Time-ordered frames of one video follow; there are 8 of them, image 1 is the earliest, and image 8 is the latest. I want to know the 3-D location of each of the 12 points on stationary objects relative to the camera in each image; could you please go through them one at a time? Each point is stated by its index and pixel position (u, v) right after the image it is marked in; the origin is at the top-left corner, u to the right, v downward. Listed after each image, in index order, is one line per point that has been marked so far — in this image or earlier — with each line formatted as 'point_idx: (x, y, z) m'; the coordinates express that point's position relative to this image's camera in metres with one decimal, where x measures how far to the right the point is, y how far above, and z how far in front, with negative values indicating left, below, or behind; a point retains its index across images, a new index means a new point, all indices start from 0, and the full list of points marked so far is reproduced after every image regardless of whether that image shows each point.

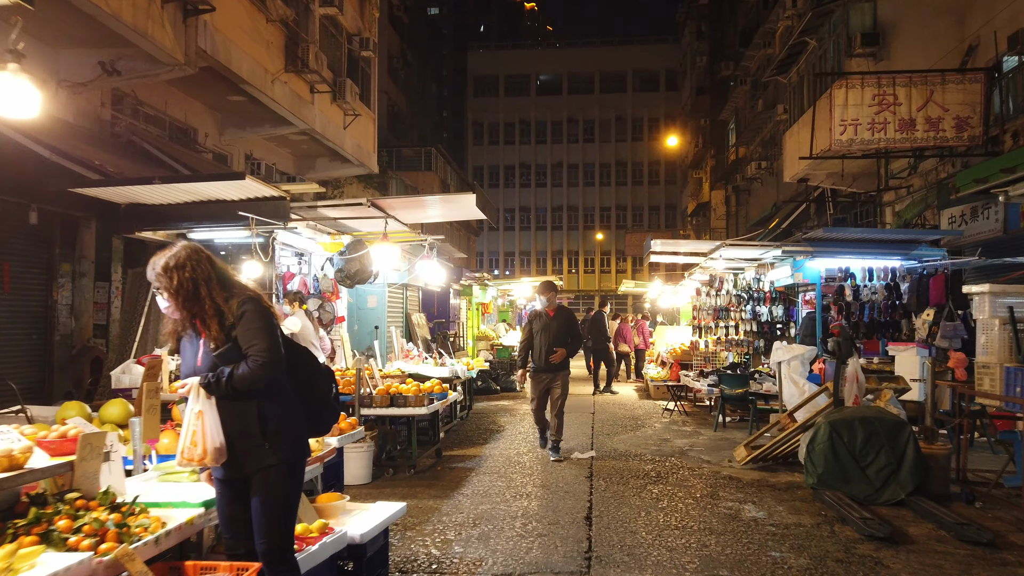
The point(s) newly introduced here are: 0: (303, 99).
0: (-4.2, +3.8, +16.1) m
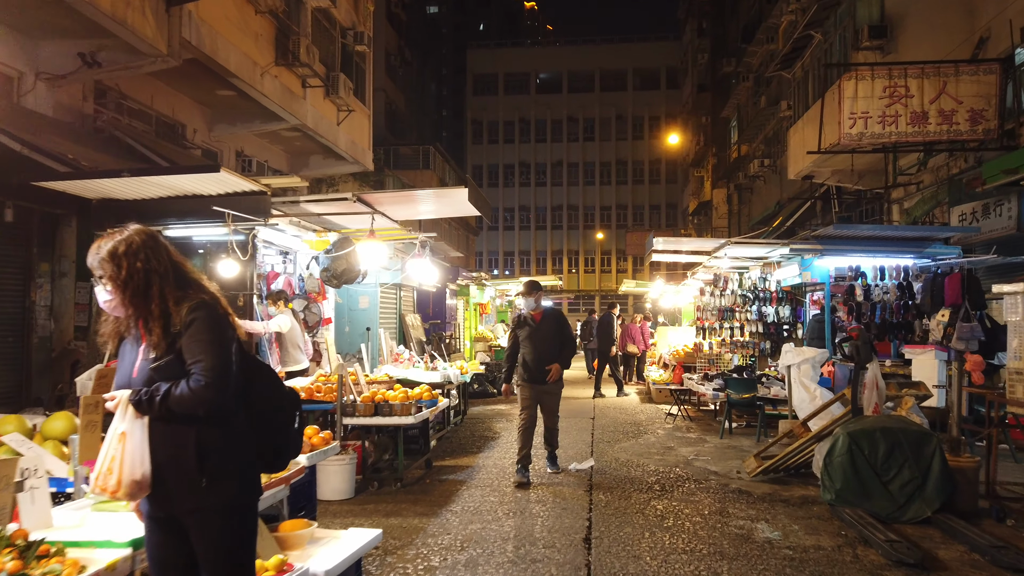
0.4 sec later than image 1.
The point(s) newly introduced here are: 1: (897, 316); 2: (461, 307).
0: (-4.3, +3.8, +15.7) m
1: (+5.2, -0.4, +10.8) m
2: (-1.2, -0.4, +18.8) m
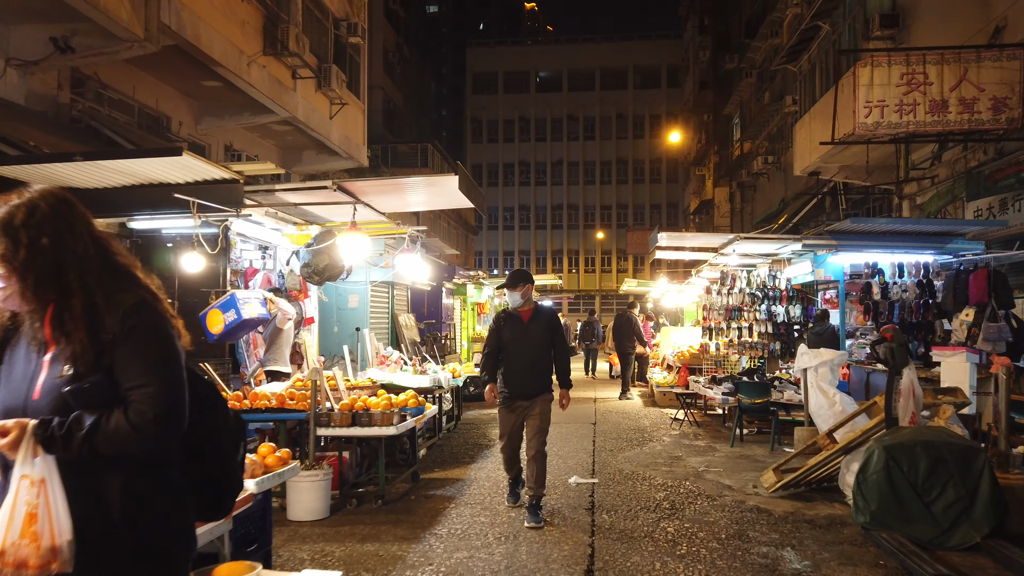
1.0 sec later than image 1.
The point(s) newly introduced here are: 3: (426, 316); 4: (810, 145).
0: (-4.3, +3.8, +15.1) m
1: (+5.1, -0.3, +10.1) m
2: (-1.2, -0.4, +18.2) m
3: (-1.6, -0.5, +15.2) m
4: (+6.6, +3.2, +18.0) m
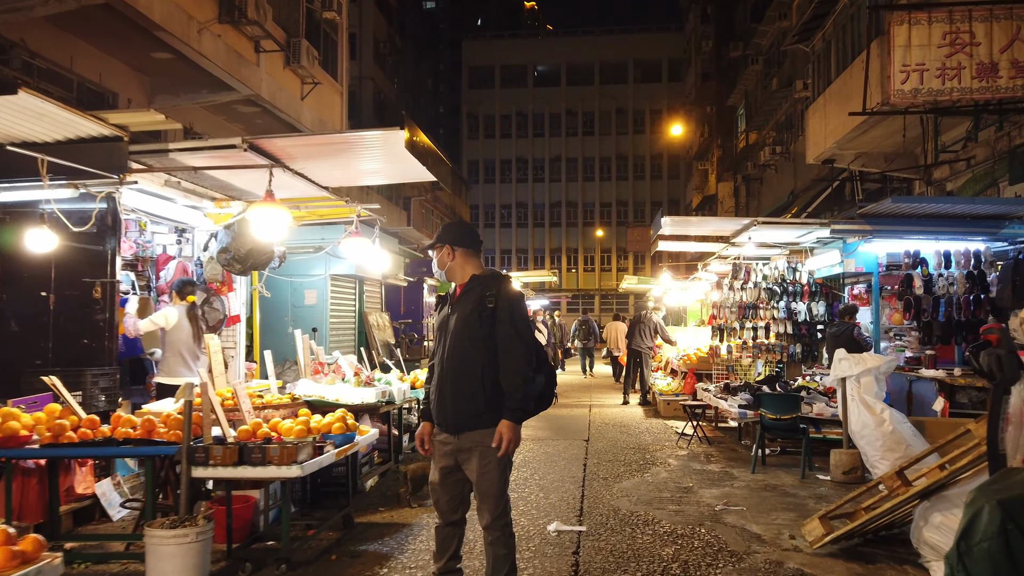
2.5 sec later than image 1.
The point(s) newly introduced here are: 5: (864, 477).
0: (-4.5, +3.9, +13.6) m
1: (+4.9, -0.3, +8.7) m
2: (-1.5, -0.3, +16.7) m
3: (-1.9, -0.5, +13.8) m
4: (+6.4, +3.2, +16.5) m
5: (+2.8, -1.5, +6.4) m
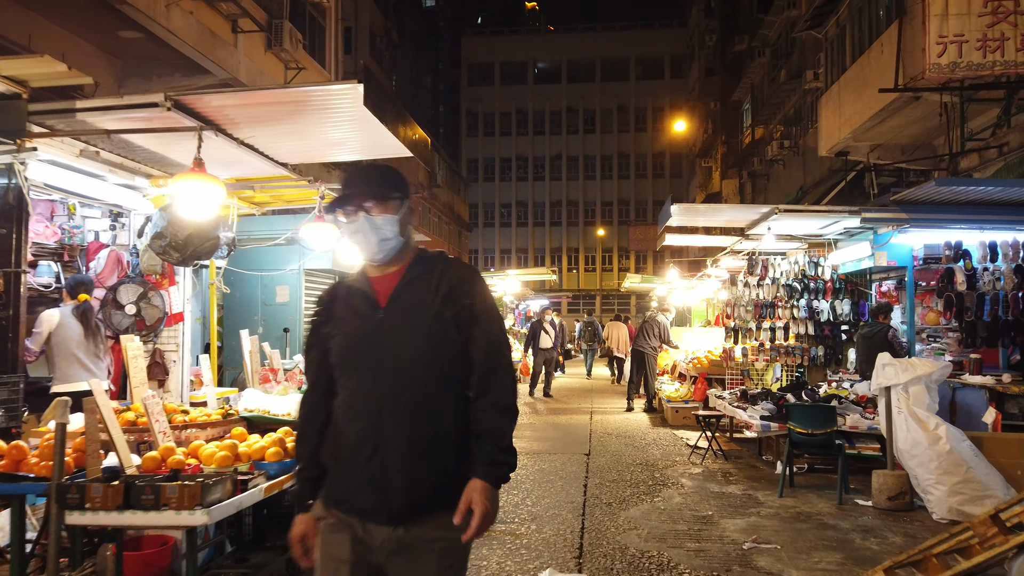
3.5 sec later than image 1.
0: (-4.6, +3.9, +12.6) m
1: (+4.8, -0.2, +7.7) m
2: (-1.5, -0.3, +15.7) m
3: (-1.9, -0.4, +12.8) m
4: (+6.3, +3.3, +15.6) m
5: (+2.7, -1.5, +5.4) m
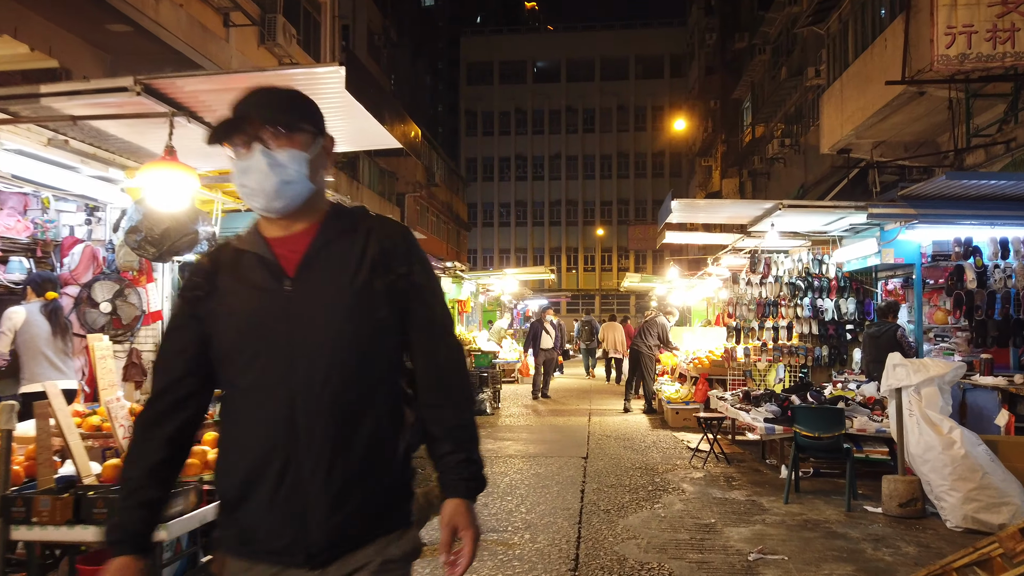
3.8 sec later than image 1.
0: (-4.7, +4.0, +12.4) m
1: (+4.8, -0.2, +7.5) m
2: (-1.6, -0.3, +15.5) m
3: (-2.0, -0.4, +12.6) m
4: (+6.3, +3.3, +15.3) m
5: (+2.7, -1.4, +5.2) m
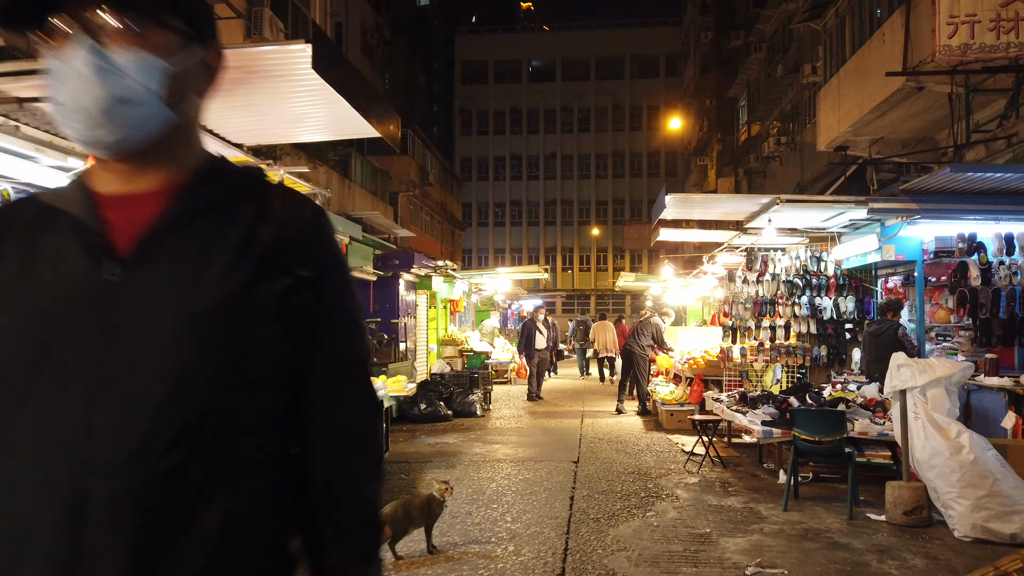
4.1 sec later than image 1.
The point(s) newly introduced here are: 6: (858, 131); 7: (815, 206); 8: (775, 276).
0: (-4.8, +4.0, +12.1) m
1: (+4.7, -0.2, +7.2) m
2: (-1.7, -0.3, +15.2) m
3: (-2.1, -0.4, +12.3) m
4: (+6.1, +3.3, +15.1) m
5: (+2.6, -1.4, +4.9) m
6: (+6.3, +2.9, +14.3) m
7: (+2.9, +0.8, +7.6) m
8: (+3.1, +0.1, +9.4) m
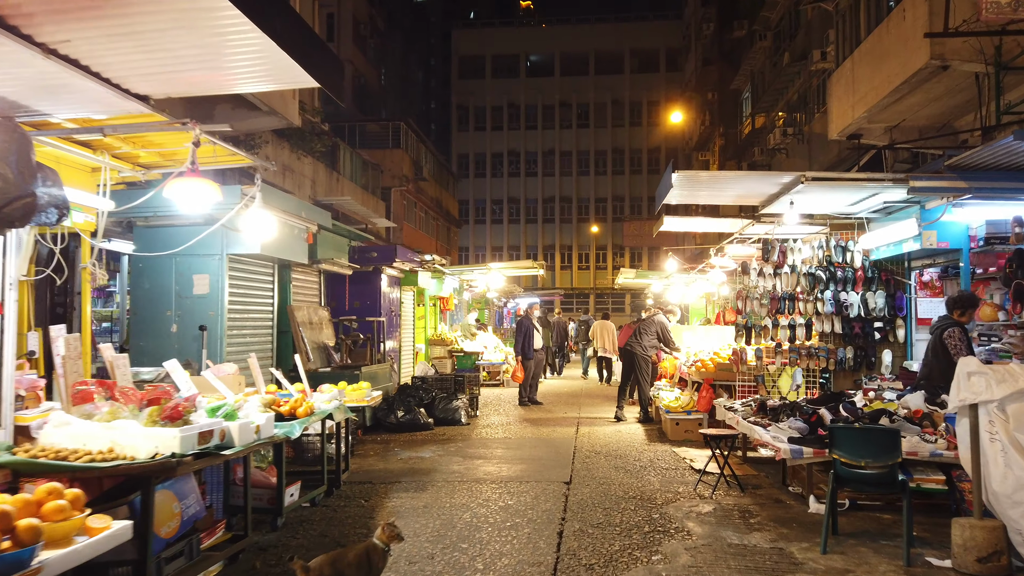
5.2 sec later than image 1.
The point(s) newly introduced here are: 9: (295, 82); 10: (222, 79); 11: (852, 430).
0: (-4.9, +4.0, +11.1) m
1: (+4.5, -0.1, +6.2) m
2: (-1.9, -0.2, +14.2) m
3: (-2.3, -0.3, +11.3) m
4: (+6.0, +3.4, +14.1) m
5: (+2.4, -1.4, +3.9) m
6: (+6.1, +2.9, +13.3) m
7: (+2.7, +0.8, +6.6) m
8: (+2.9, +0.2, +8.4) m
9: (-1.2, +1.1, +4.3) m
10: (-1.6, +1.1, +4.2) m
11: (+1.9, -0.8, +4.5) m
